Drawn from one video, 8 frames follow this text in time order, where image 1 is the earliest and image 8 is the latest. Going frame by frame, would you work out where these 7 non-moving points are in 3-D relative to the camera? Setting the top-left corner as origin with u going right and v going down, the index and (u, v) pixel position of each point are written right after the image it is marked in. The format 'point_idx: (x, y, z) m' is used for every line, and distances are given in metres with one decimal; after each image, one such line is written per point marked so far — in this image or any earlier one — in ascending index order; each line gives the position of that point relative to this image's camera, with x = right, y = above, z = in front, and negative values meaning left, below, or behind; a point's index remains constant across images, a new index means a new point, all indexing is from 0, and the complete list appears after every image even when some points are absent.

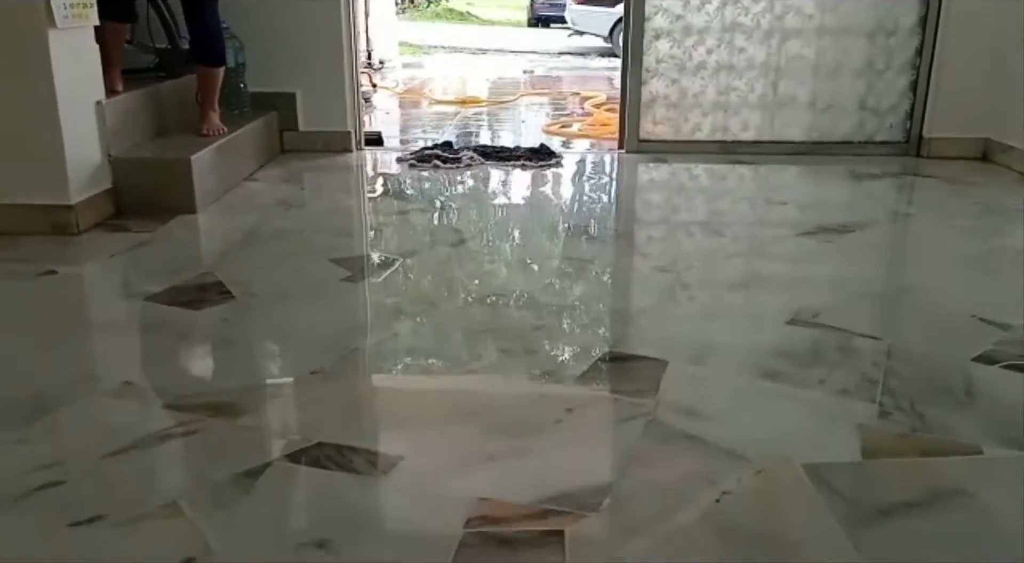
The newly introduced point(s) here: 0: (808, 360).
0: (+0.7, -0.2, +1.7) m
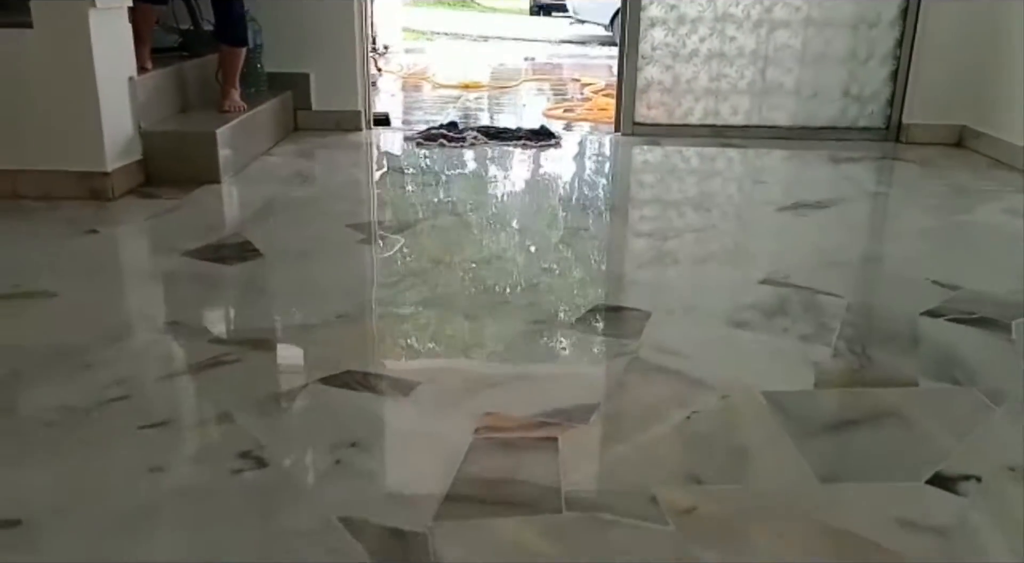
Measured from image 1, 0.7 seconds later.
0: (+0.7, -0.1, +1.9) m
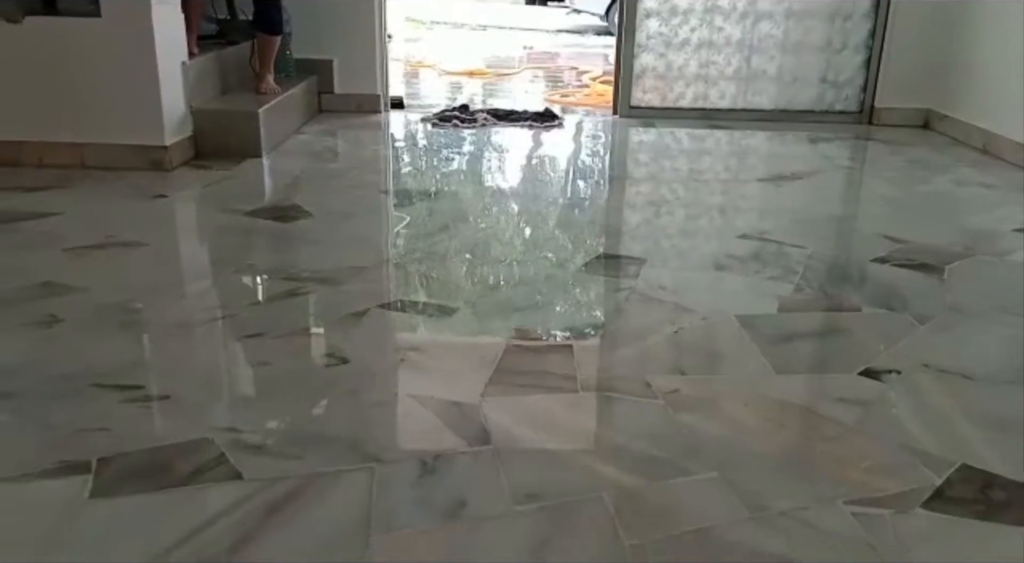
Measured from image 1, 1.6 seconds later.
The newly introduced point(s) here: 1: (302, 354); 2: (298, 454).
0: (+0.7, 0.0, +2.3) m
1: (-0.5, -0.2, +1.7) m
2: (-0.4, -0.3, +1.4) m
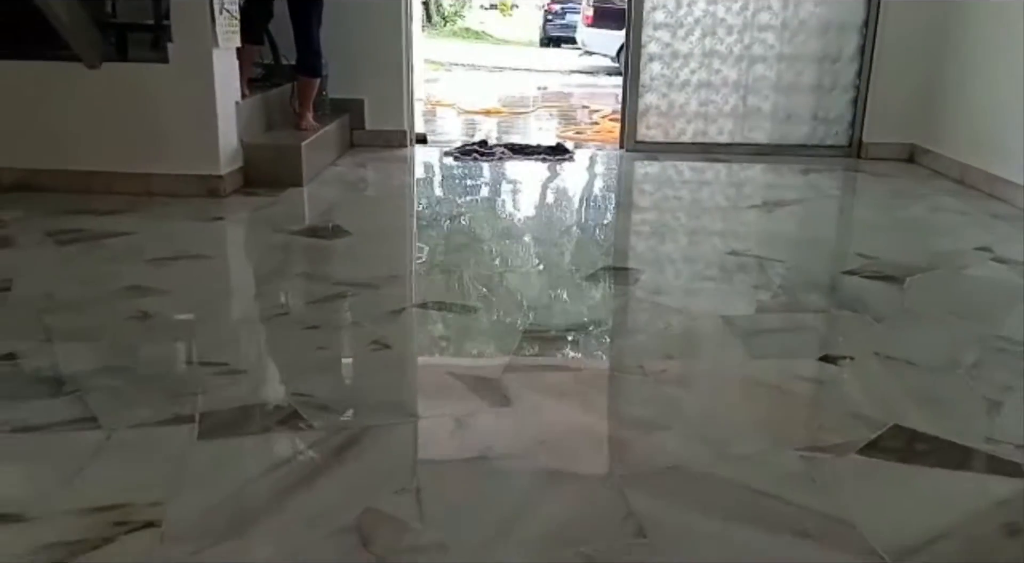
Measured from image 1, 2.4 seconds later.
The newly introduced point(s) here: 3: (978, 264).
0: (+0.8, 0.0, +2.6) m
1: (-0.5, -0.2, +2.1) m
2: (-0.4, -0.3, +1.7) m
3: (+1.7, +0.1, +2.7) m
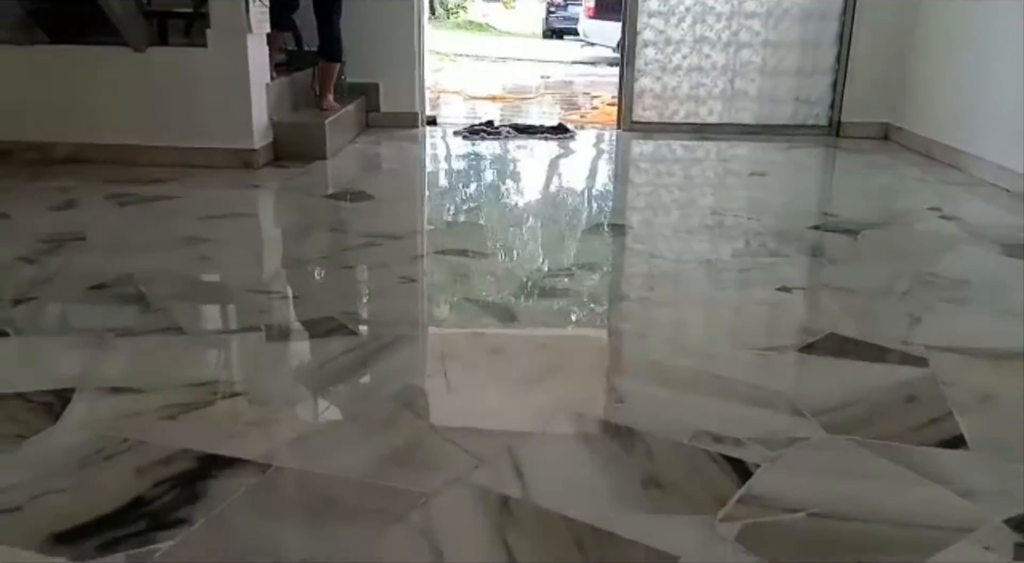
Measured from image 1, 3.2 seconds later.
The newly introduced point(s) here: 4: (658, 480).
0: (+0.8, +0.2, +3.0) m
1: (-0.4, 0.0, +2.4) m
2: (-0.3, -0.1, +2.1) m
3: (+1.7, +0.3, +3.1) m
4: (+0.3, -0.4, +1.4) m
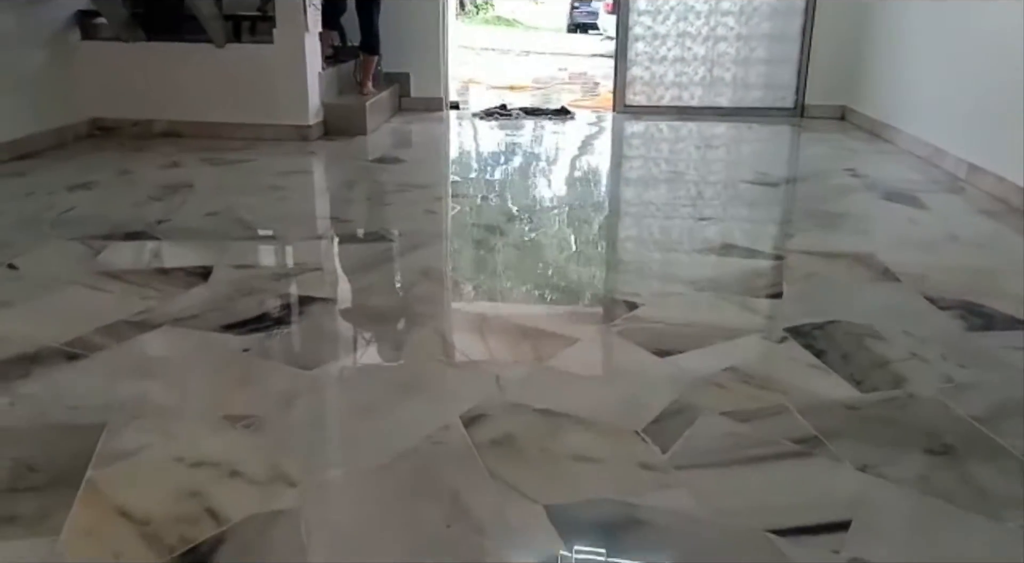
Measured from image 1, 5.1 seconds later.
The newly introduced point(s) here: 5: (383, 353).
0: (+0.8, +0.5, +3.8) m
1: (-0.5, +0.3, +3.3) m
2: (-0.4, +0.2, +3.0) m
3: (+1.7, +0.5, +3.9) m
4: (+0.2, -0.1, +2.3) m
5: (-0.4, -0.2, +2.1) m
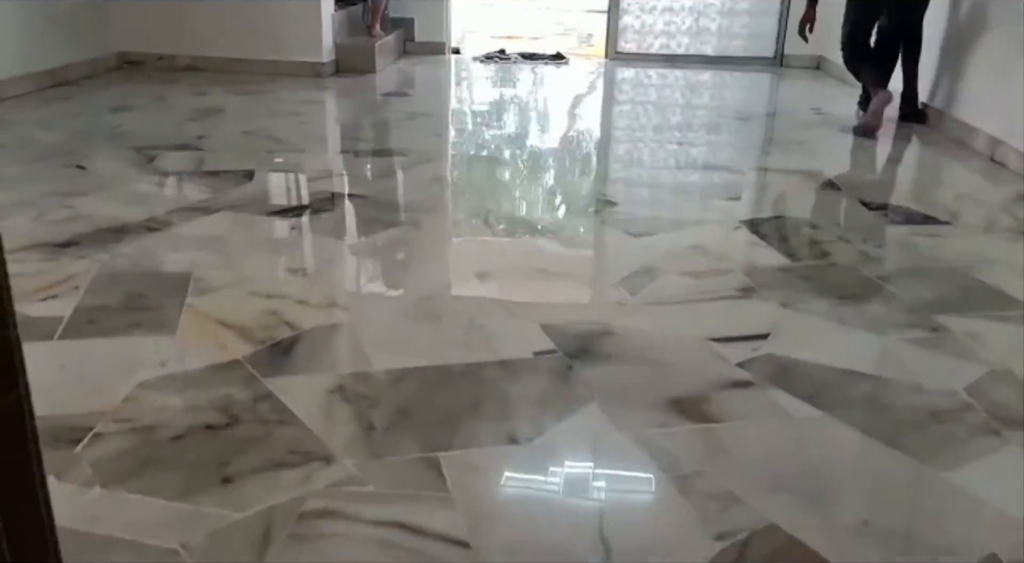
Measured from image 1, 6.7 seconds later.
0: (+0.8, +0.9, +4.2) m
1: (-0.5, +0.7, +3.8) m
2: (-0.4, +0.6, +3.4) m
3: (+1.7, +1.0, +4.3) m
4: (+0.2, +0.3, +2.7) m
5: (-0.4, +0.2, +2.5) m
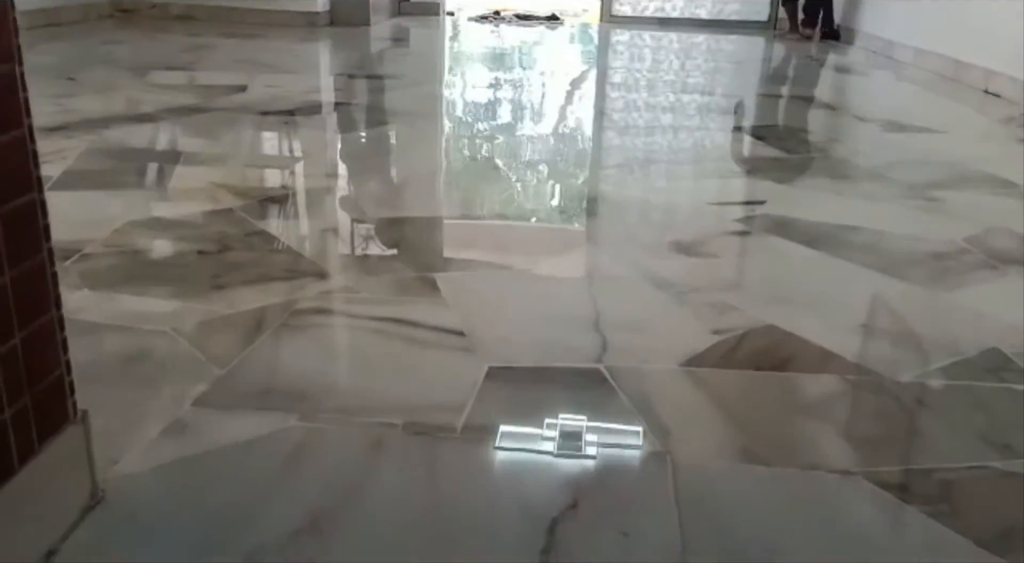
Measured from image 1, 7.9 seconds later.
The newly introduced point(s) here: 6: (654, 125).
0: (+0.8, +1.3, +4.2) m
1: (-0.5, +1.1, +3.7) m
2: (-0.4, +0.9, +3.4) m
3: (+1.7, +1.3, +4.3) m
4: (+0.2, +0.6, +2.7) m
5: (-0.4, +0.5, +2.5) m
6: (+0.5, +0.6, +2.7) m
